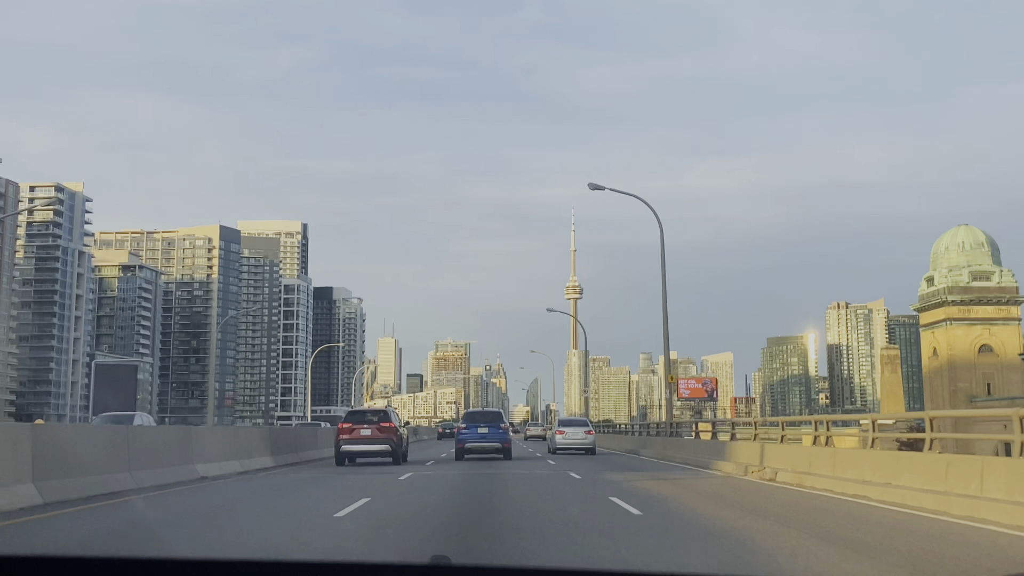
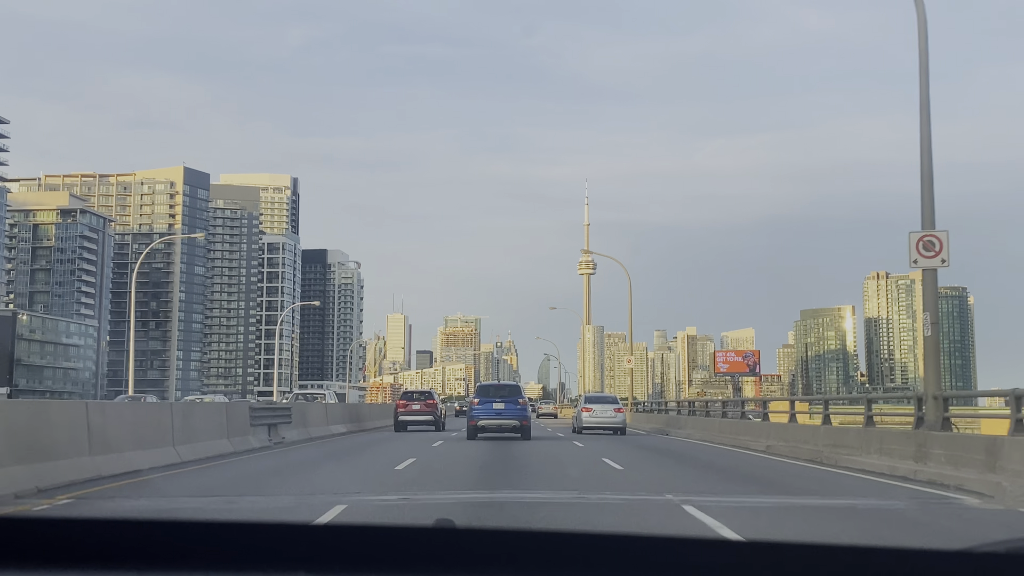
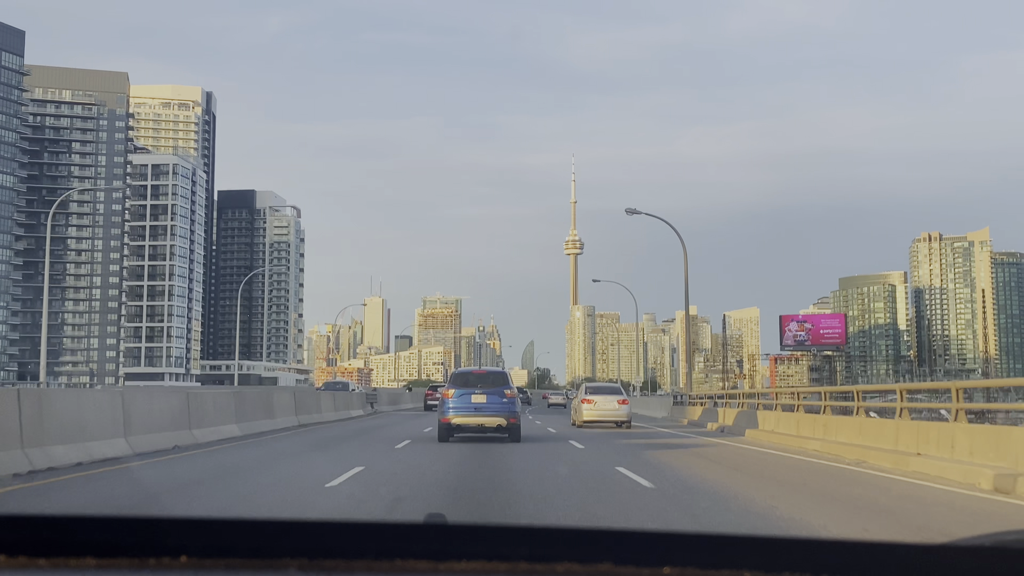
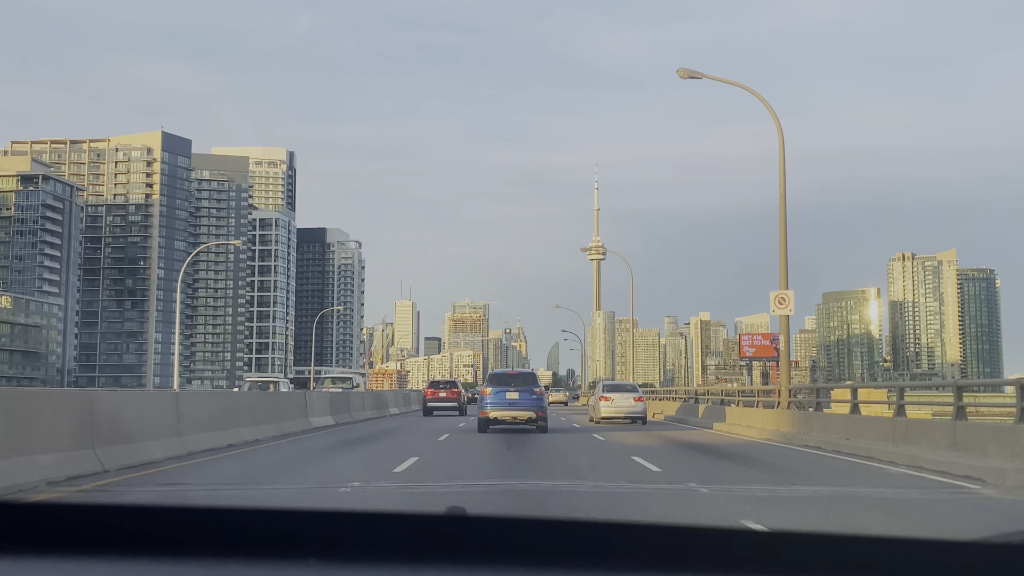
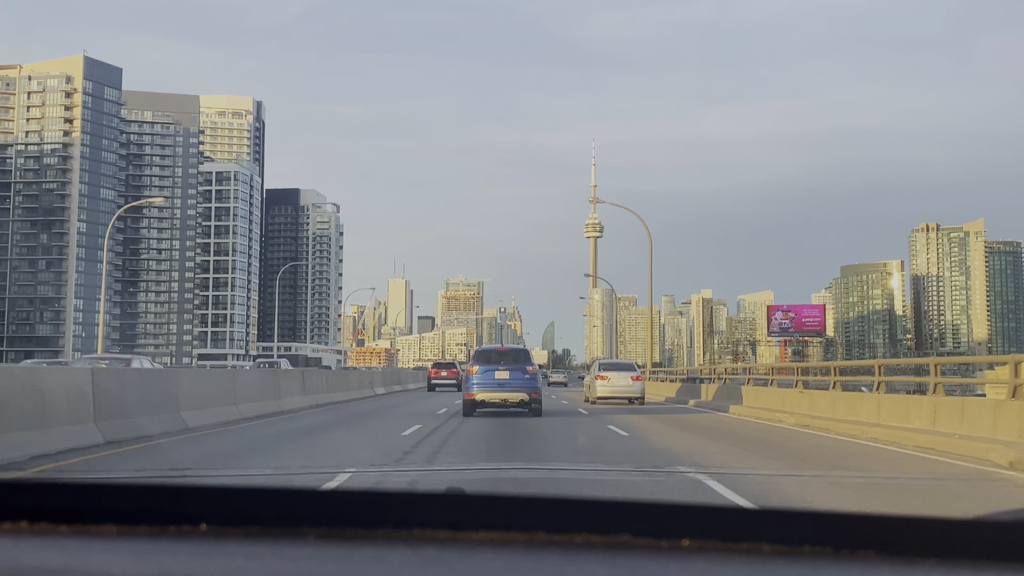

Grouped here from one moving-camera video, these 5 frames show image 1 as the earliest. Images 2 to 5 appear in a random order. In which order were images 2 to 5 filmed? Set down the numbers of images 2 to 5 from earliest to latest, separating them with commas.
2, 4, 5, 3
